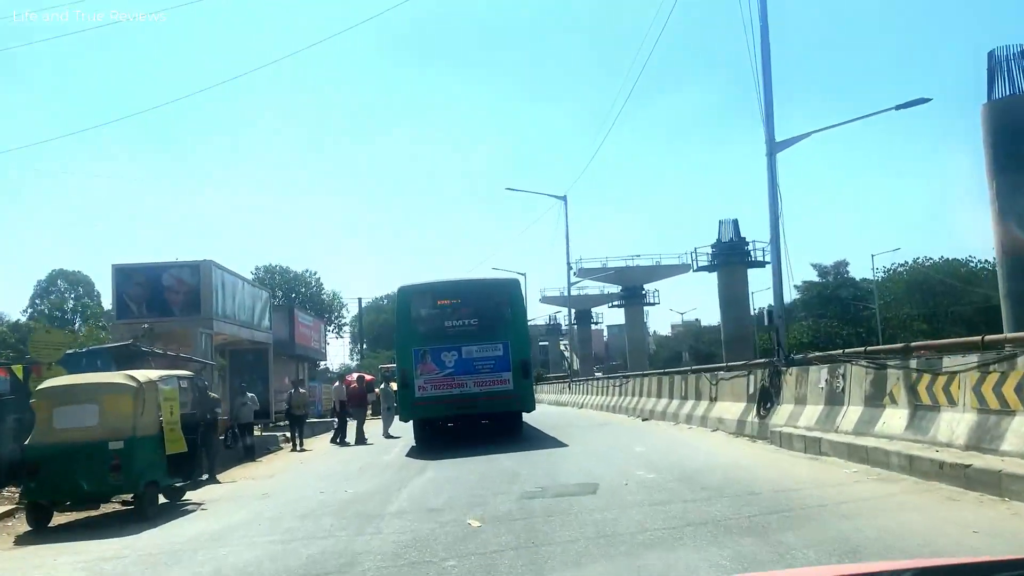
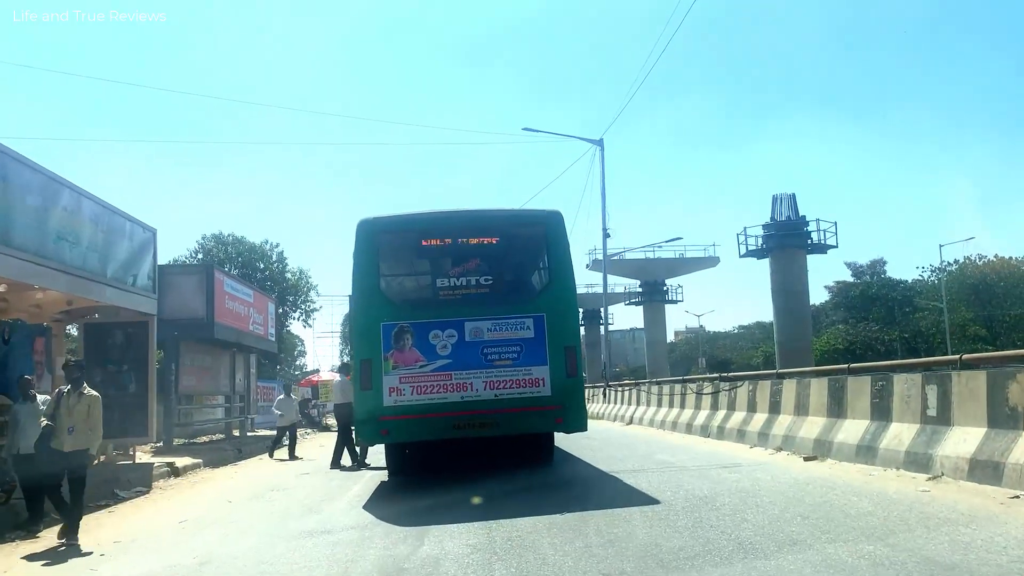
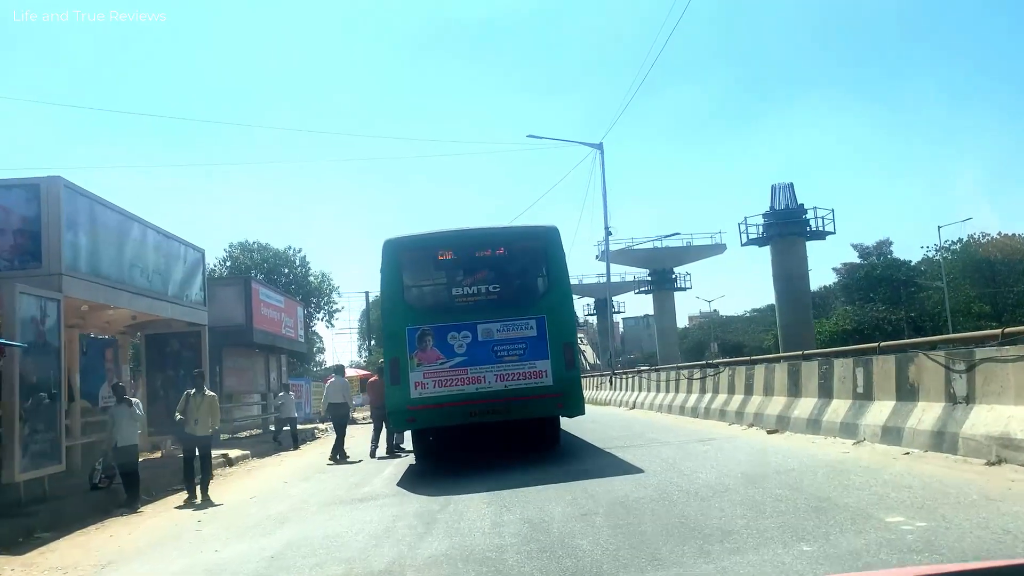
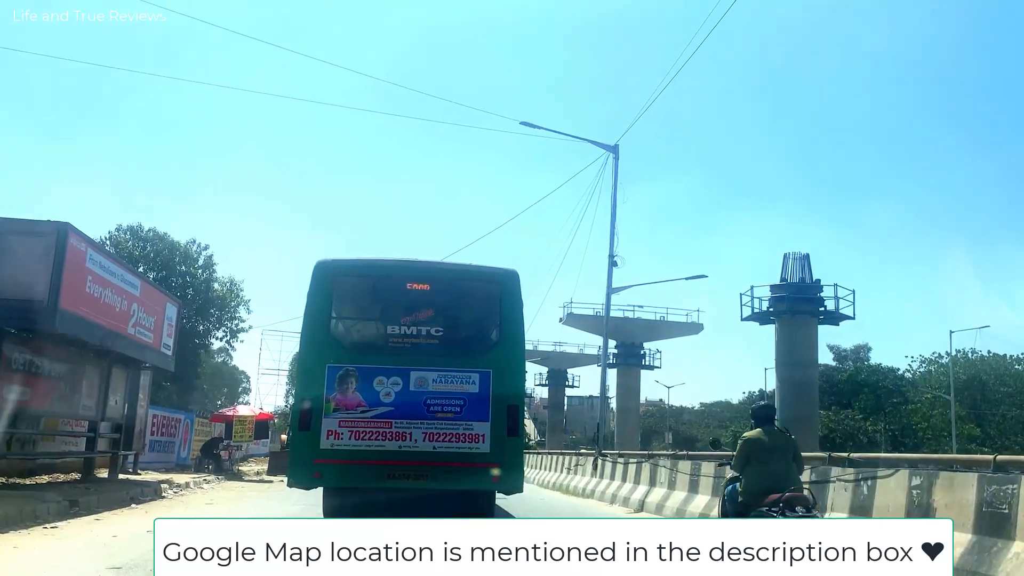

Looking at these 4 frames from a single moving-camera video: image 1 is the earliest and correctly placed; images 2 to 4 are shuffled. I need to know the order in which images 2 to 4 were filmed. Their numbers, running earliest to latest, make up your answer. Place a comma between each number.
3, 2, 4
